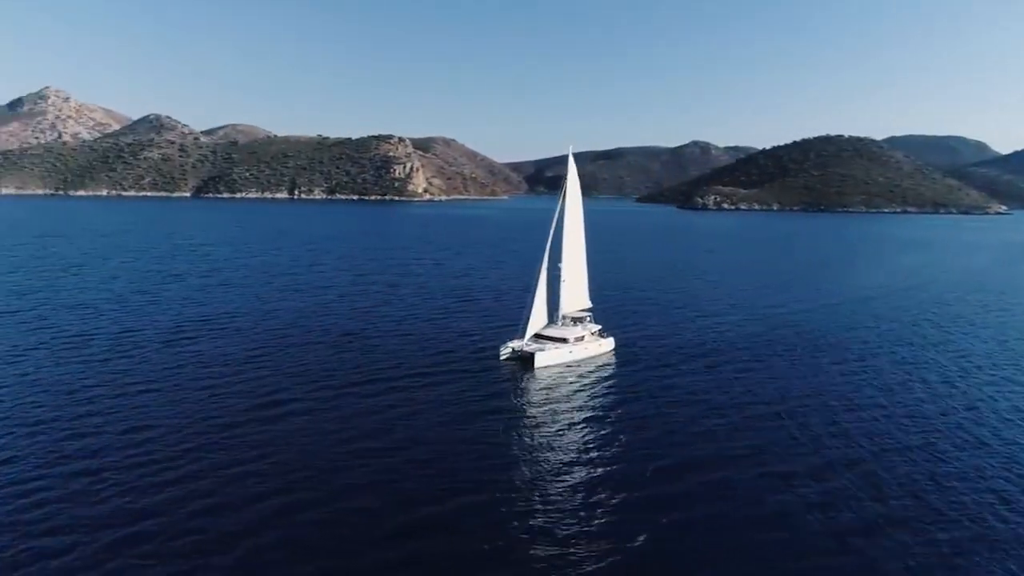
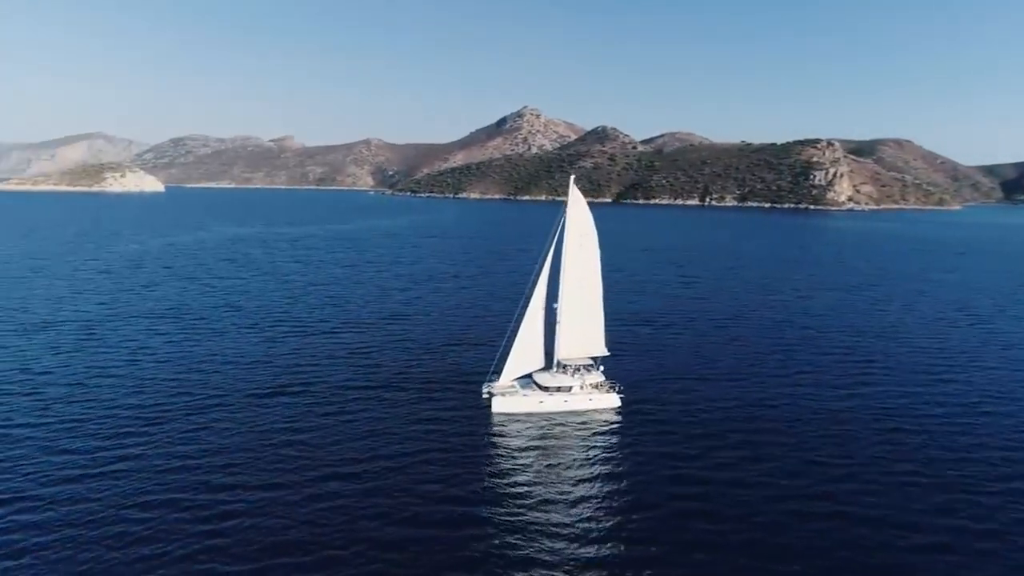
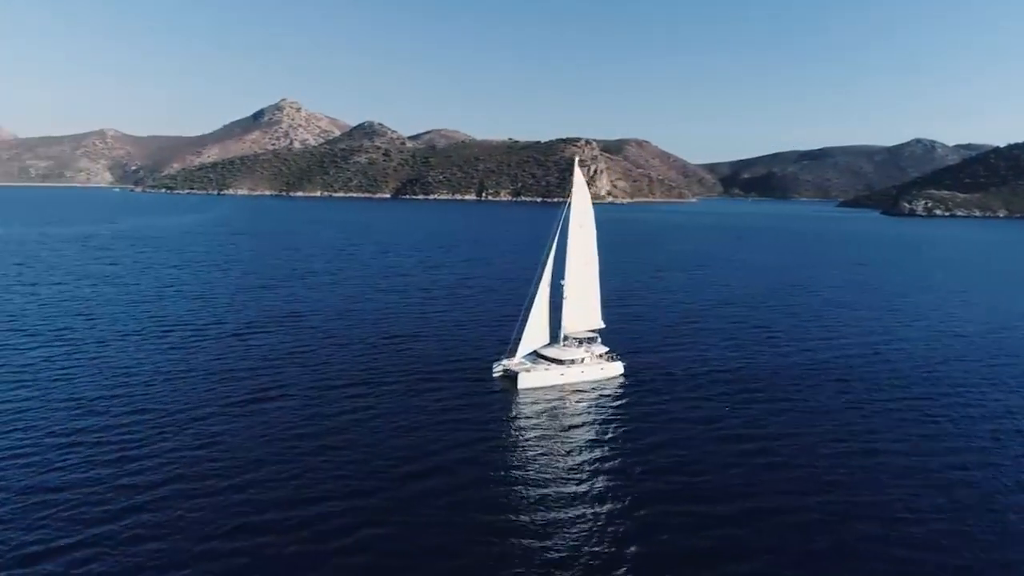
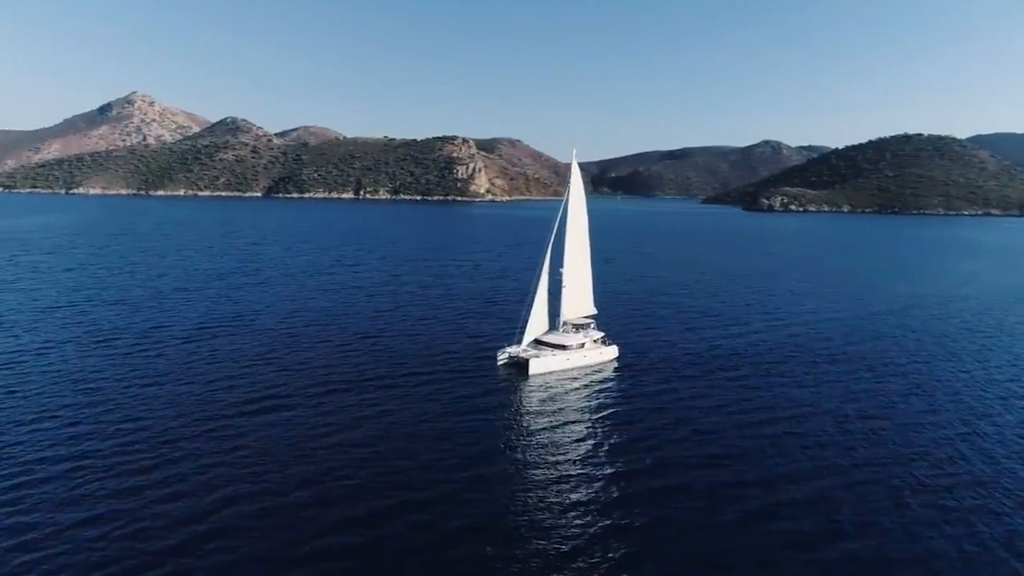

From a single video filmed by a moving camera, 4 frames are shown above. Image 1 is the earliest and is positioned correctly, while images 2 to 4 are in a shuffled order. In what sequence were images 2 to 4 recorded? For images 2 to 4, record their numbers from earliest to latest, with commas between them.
4, 3, 2
